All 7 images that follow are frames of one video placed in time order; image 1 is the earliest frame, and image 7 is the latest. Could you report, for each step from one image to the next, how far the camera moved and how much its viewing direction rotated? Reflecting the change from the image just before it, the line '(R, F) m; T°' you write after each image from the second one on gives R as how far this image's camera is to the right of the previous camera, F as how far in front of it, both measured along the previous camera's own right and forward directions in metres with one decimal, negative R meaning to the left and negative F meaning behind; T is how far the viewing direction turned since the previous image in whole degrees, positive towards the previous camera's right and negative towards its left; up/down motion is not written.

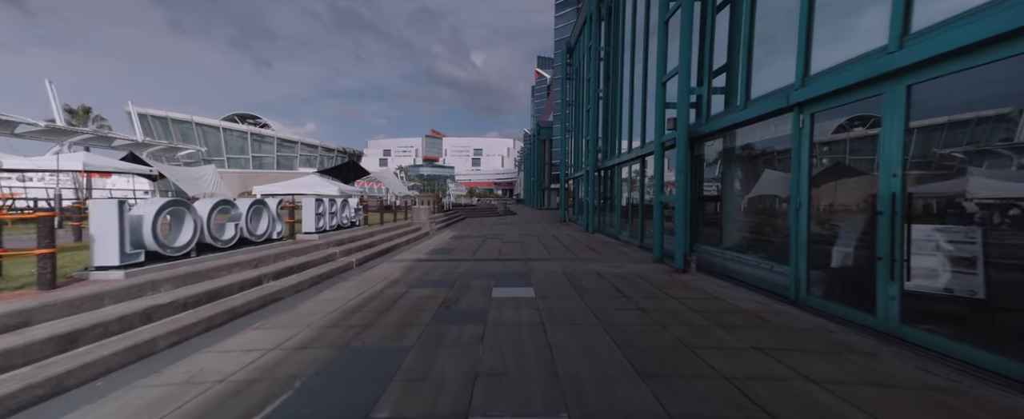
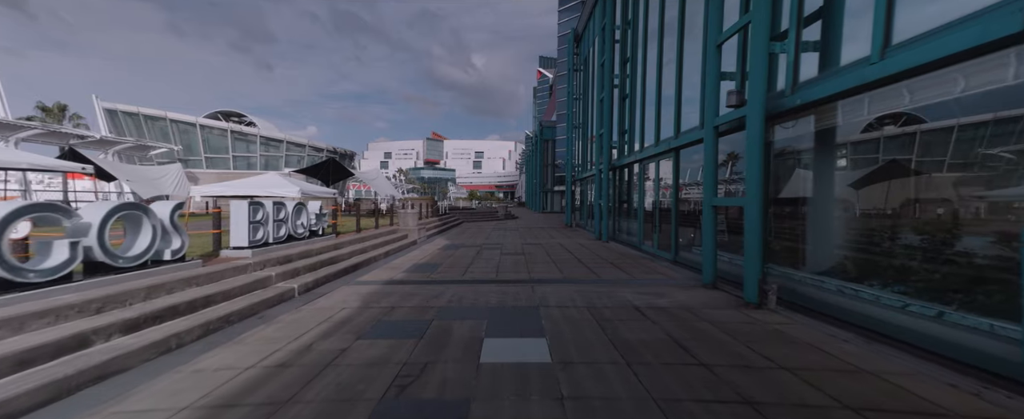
(0.0, +2.1) m; 0°
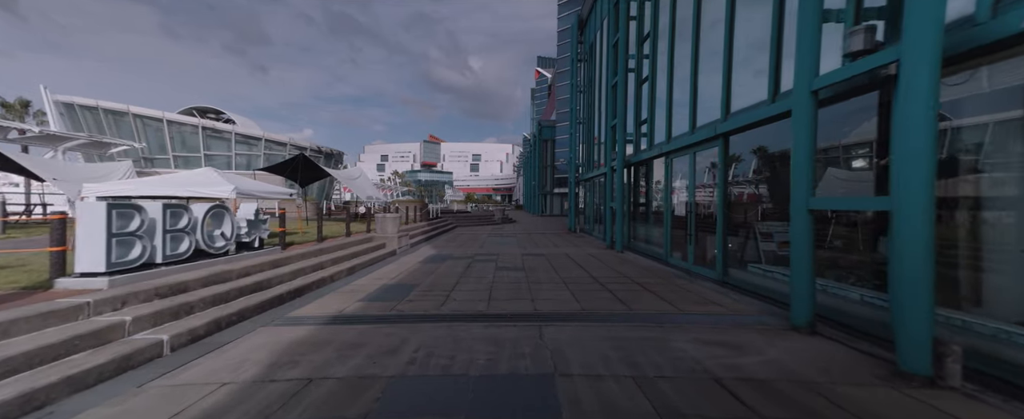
(0.0, +2.1) m; 0°
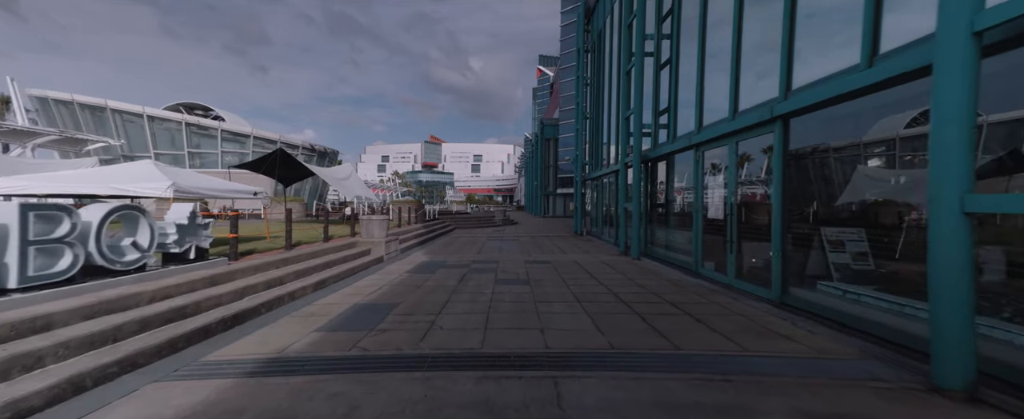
(0.0, +1.4) m; 0°
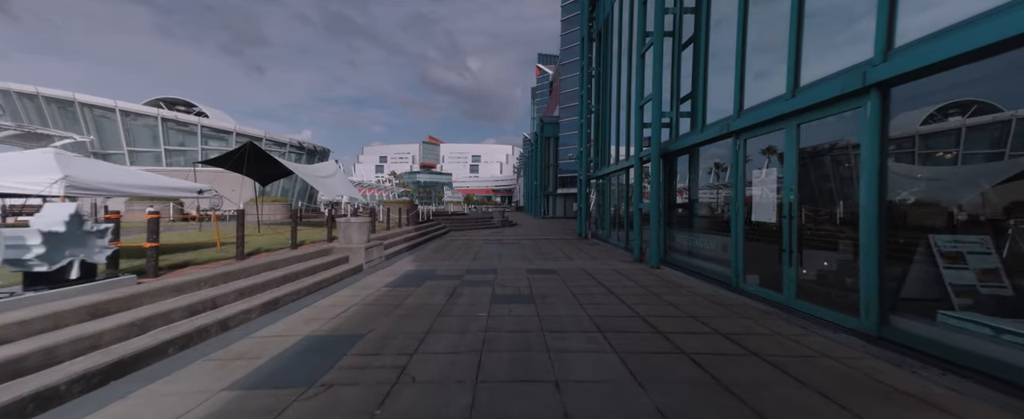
(0.0, +1.4) m; 0°
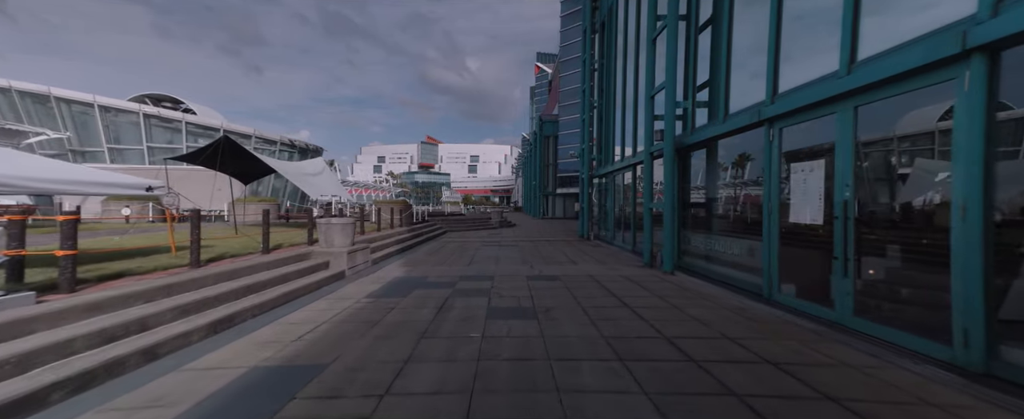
(0.0, +0.9) m; 0°
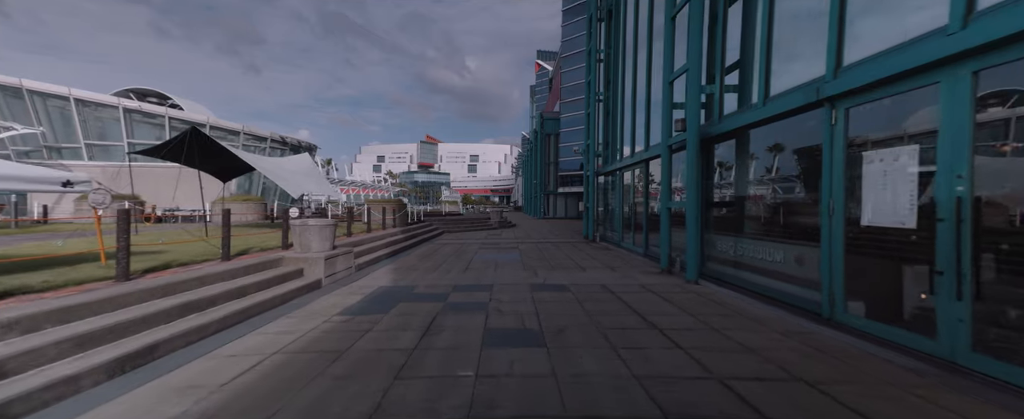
(0.0, +1.1) m; 0°
